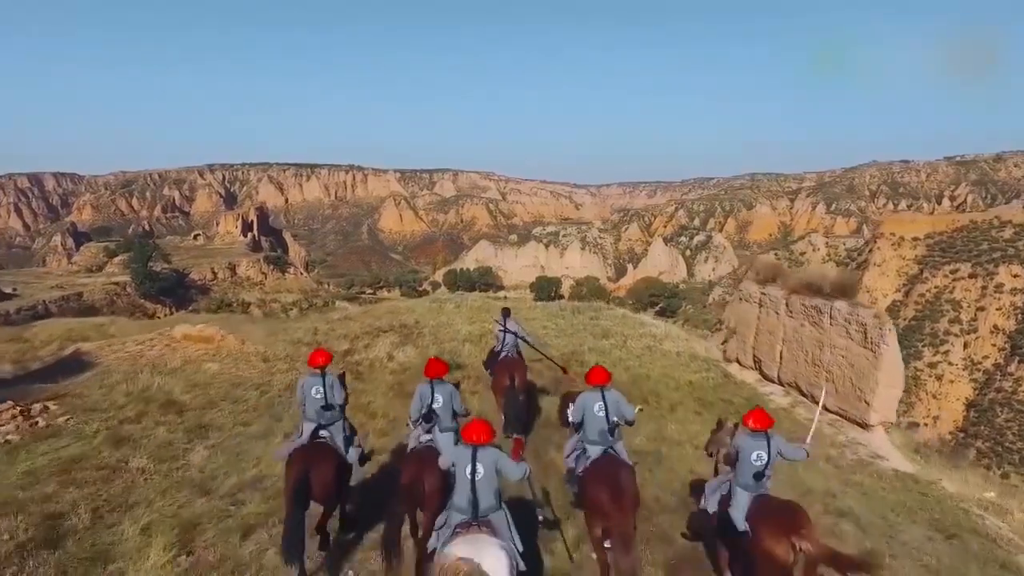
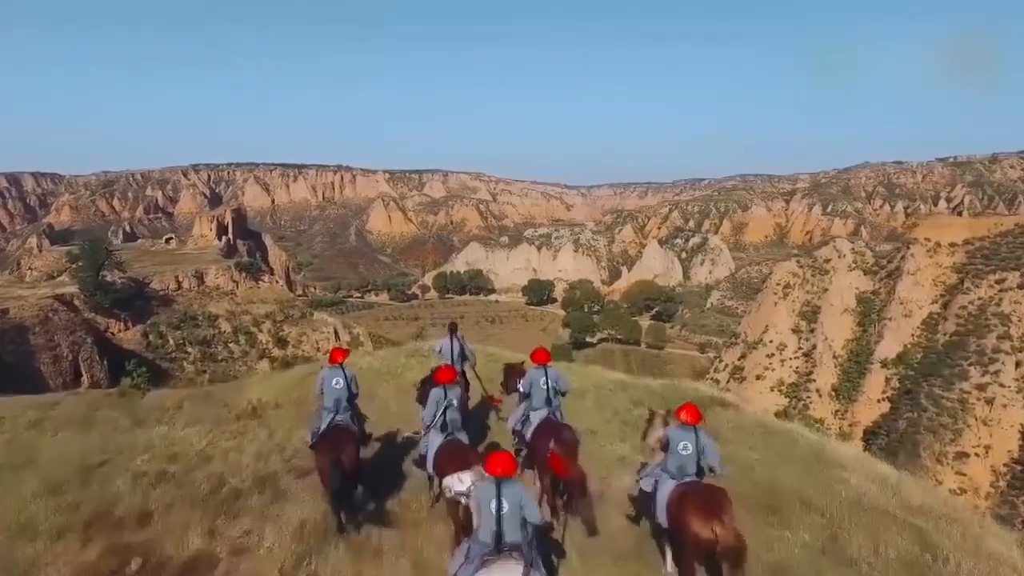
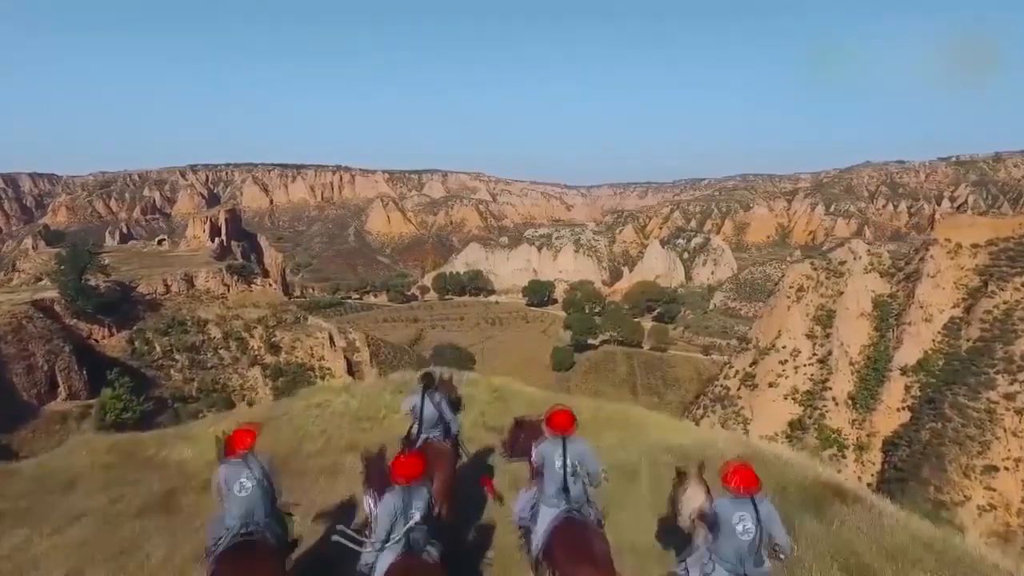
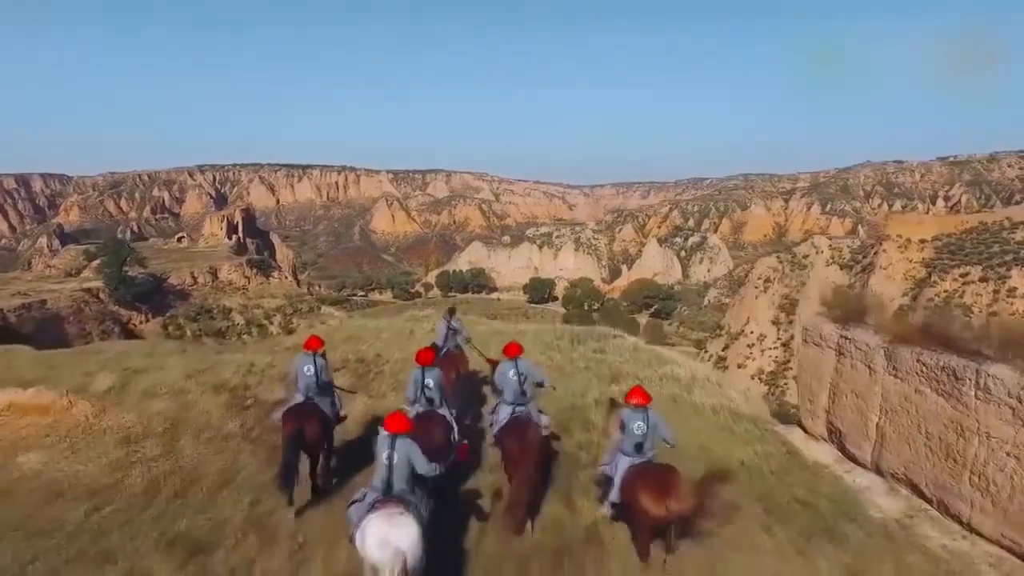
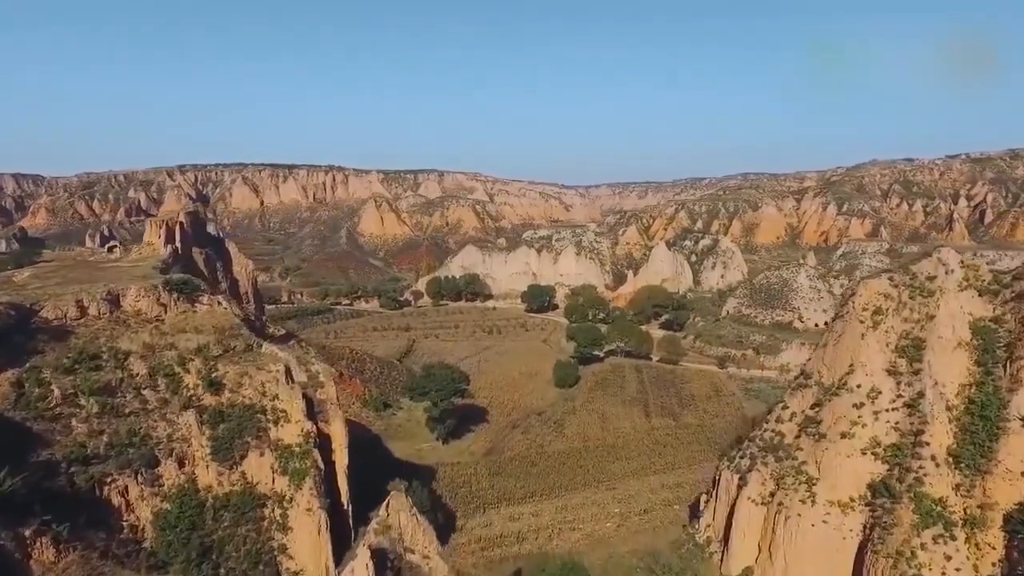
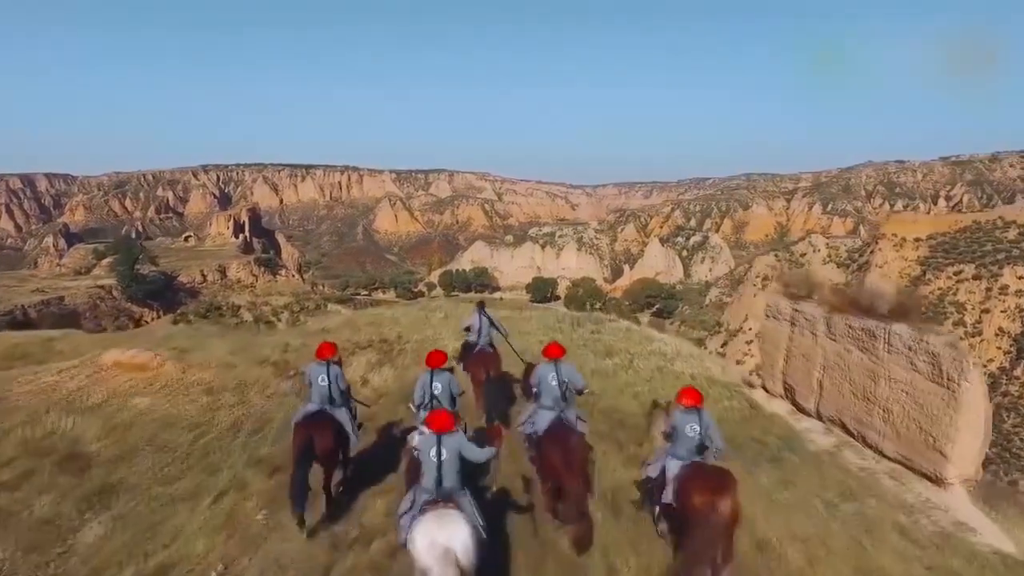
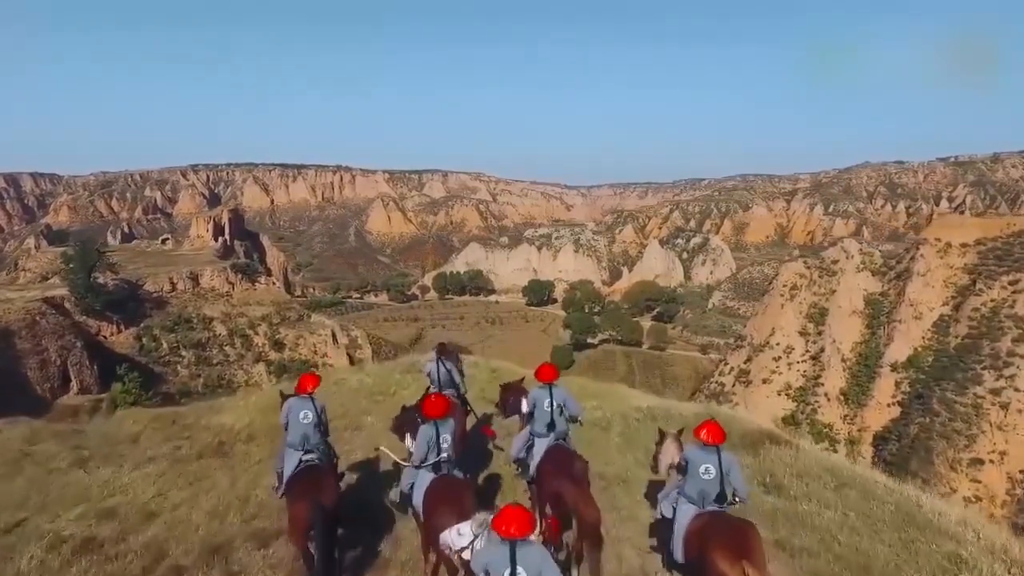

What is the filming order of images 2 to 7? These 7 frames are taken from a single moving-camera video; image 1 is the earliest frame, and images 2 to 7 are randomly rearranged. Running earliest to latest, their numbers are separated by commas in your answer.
6, 4, 2, 7, 3, 5
